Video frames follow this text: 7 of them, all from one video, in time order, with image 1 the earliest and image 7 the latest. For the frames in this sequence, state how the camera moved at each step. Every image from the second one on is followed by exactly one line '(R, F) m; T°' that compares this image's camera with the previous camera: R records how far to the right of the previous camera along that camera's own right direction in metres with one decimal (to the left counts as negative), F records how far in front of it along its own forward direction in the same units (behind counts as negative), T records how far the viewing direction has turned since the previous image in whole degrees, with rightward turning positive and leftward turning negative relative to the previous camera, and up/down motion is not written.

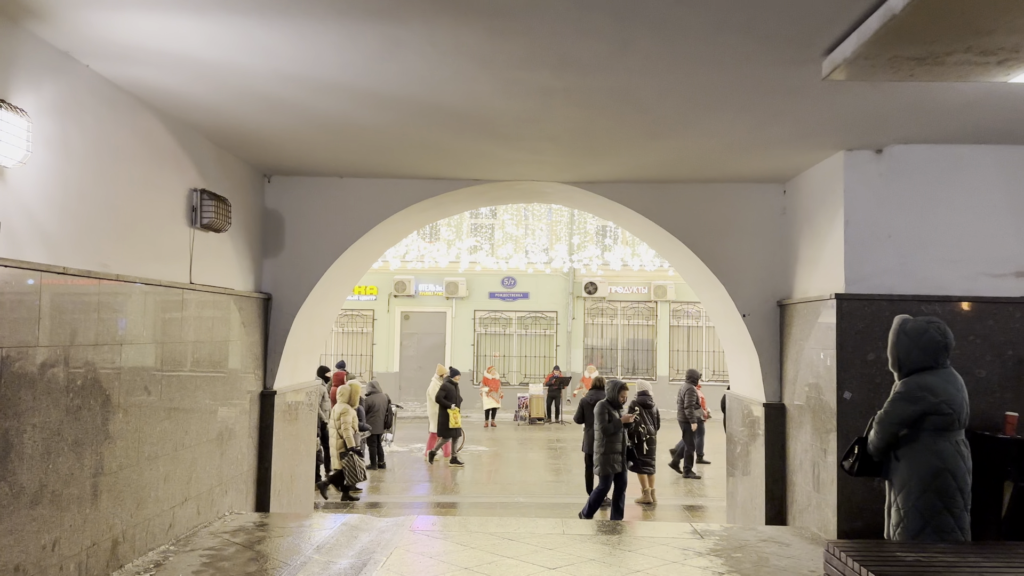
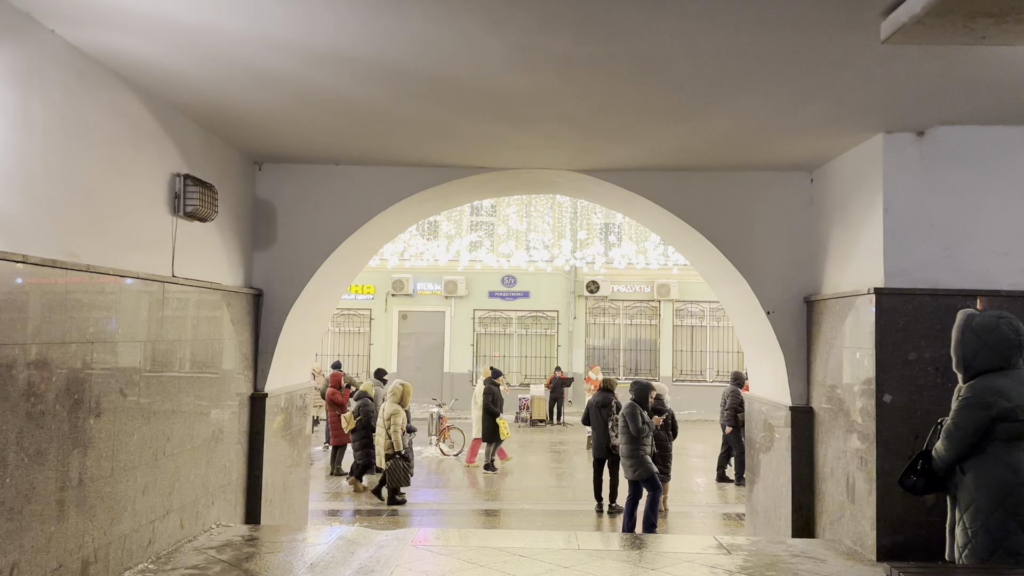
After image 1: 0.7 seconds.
(-0.1, +0.4) m; 0°
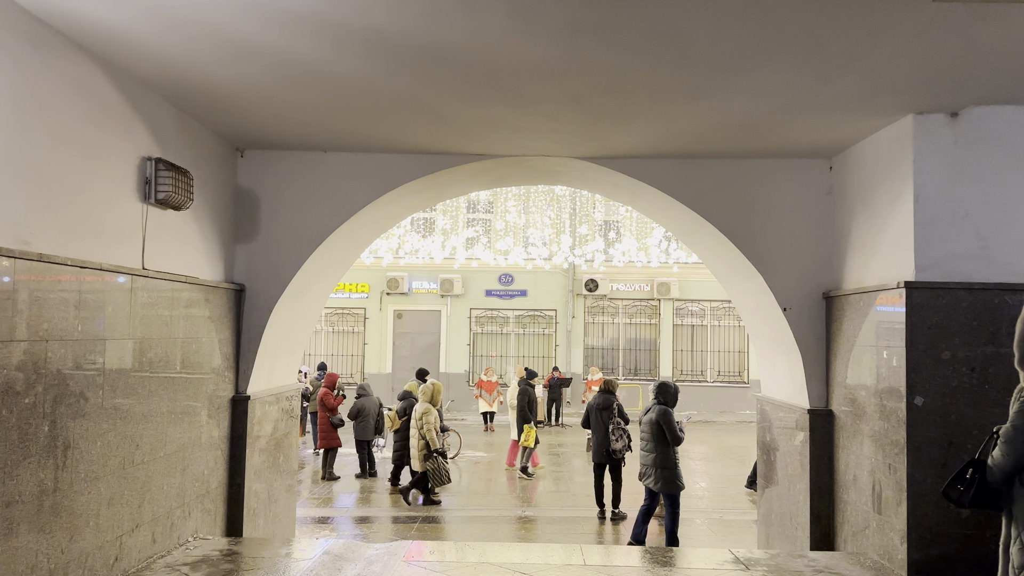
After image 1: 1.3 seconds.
(0.0, +0.4) m; 0°
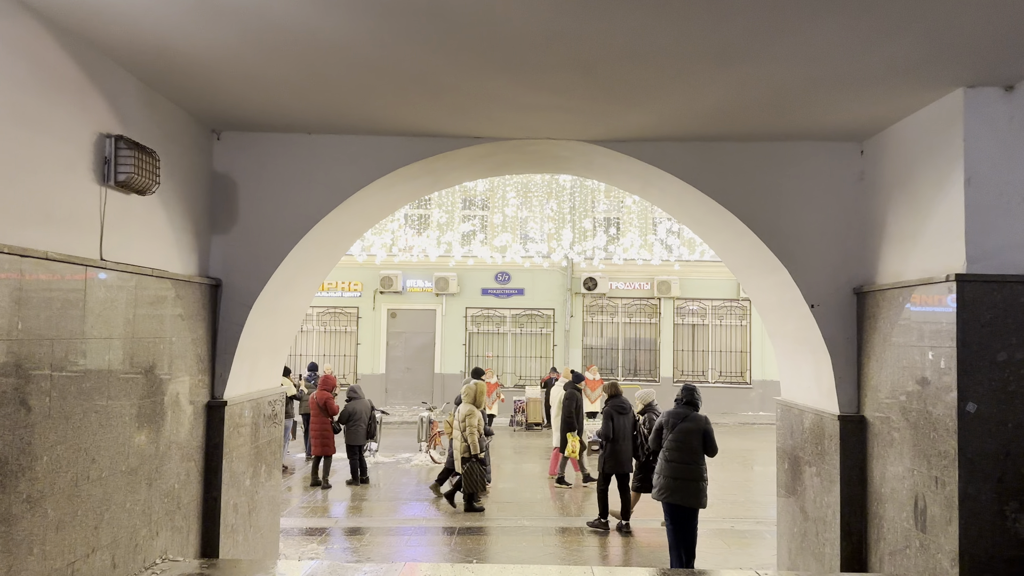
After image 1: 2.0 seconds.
(0.0, +0.5) m; 0°
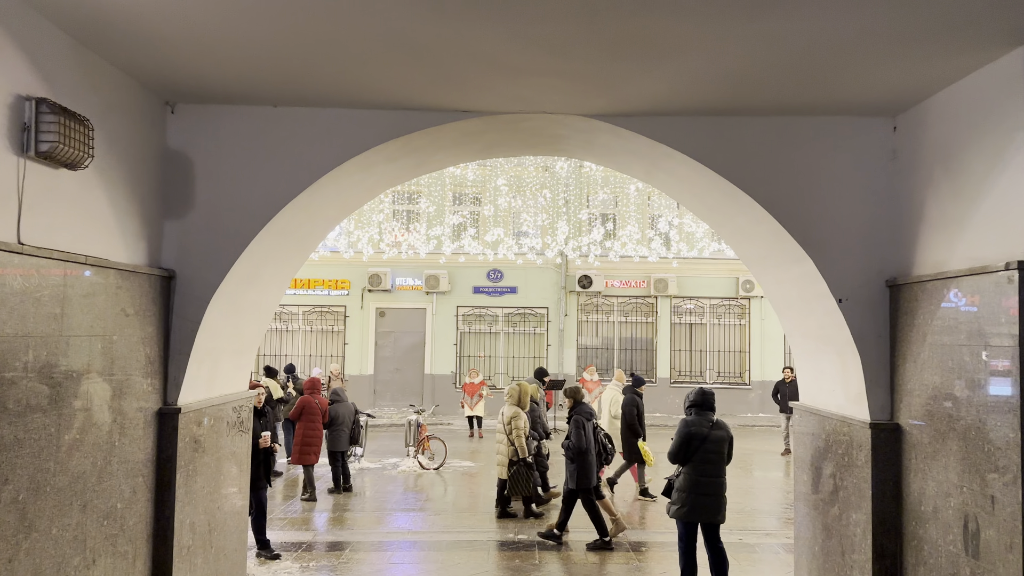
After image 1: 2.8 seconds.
(0.0, +0.6) m; +1°
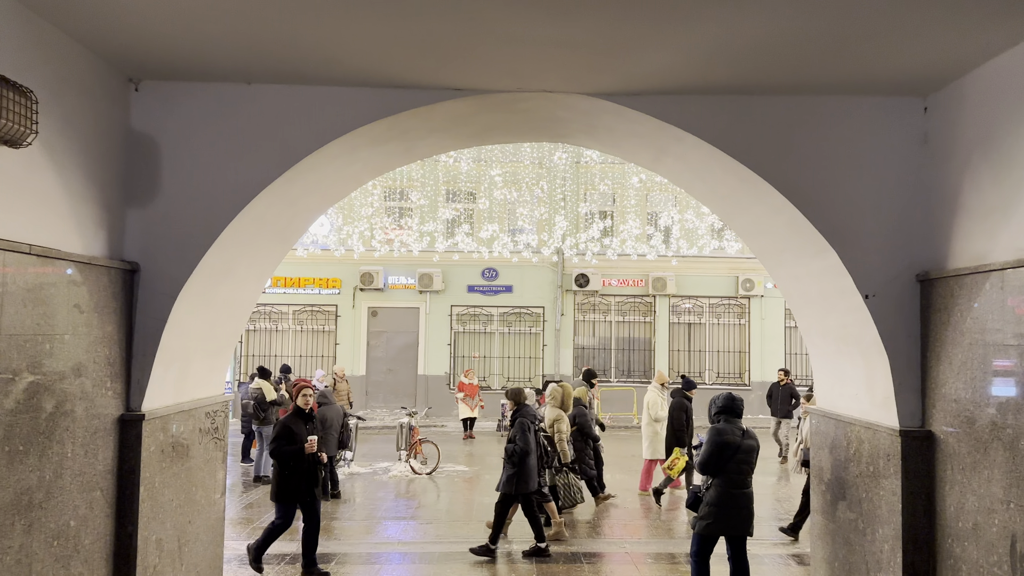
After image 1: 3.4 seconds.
(0.0, +0.4) m; 0°
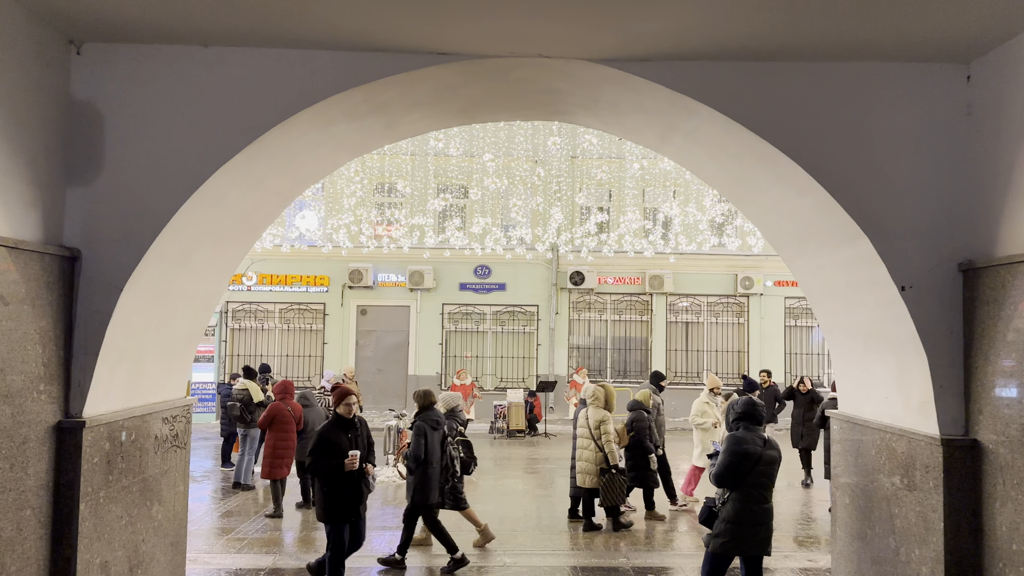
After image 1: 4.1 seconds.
(0.0, +0.5) m; 0°
